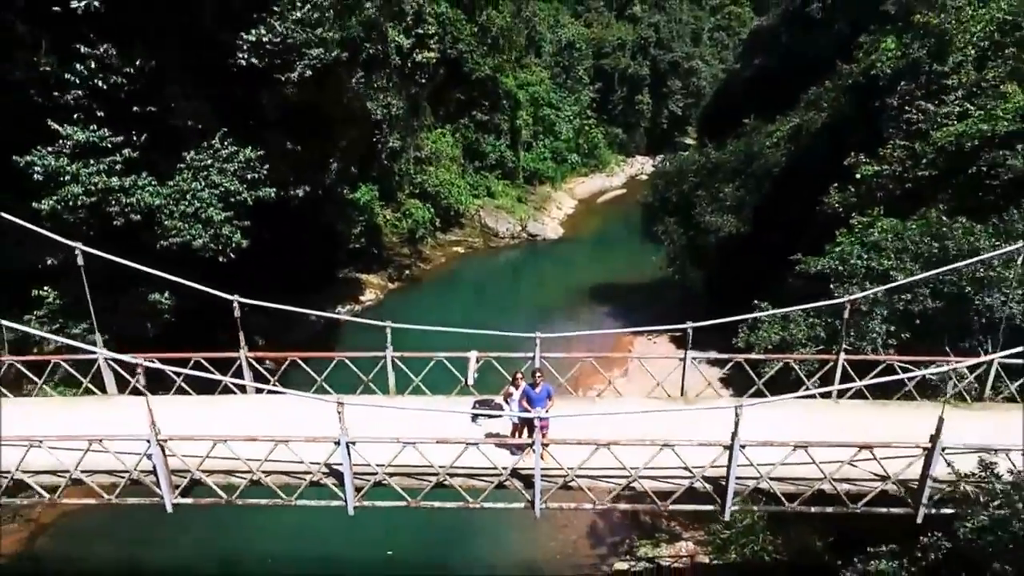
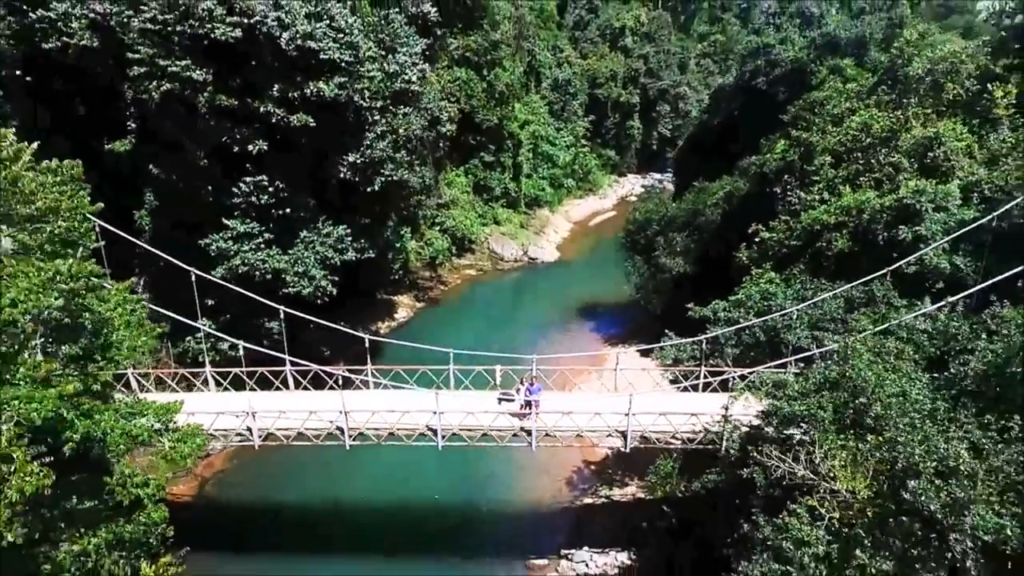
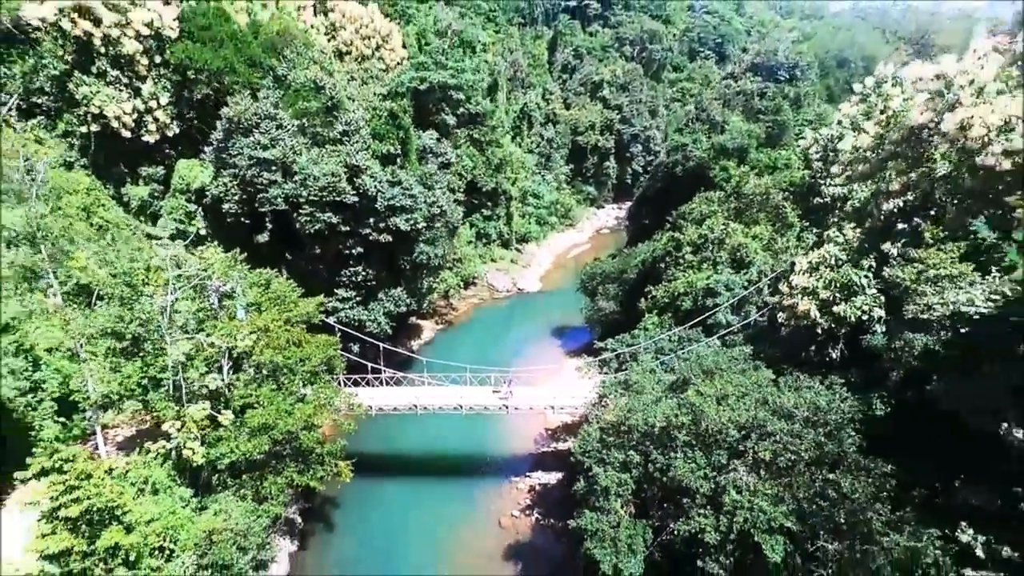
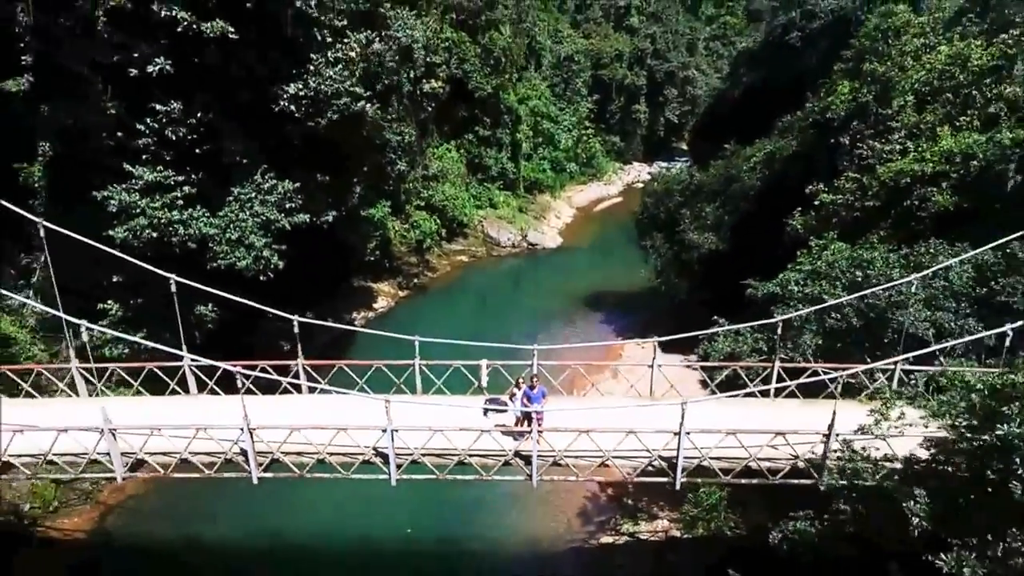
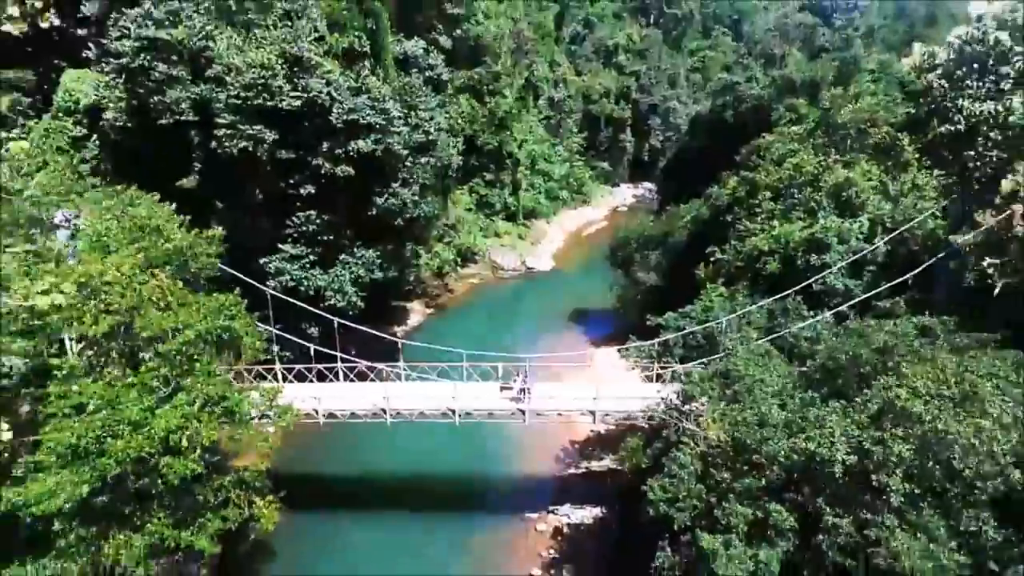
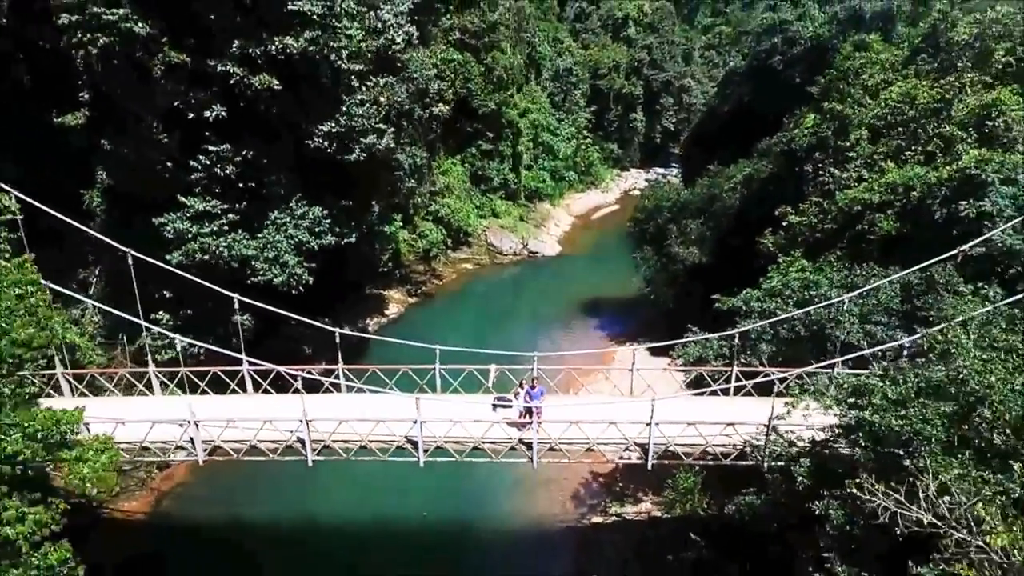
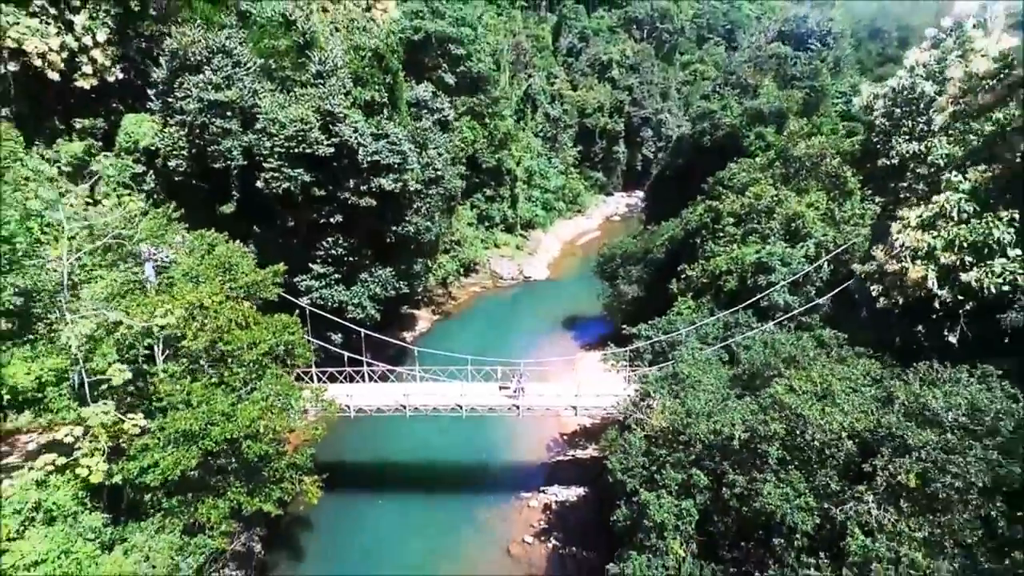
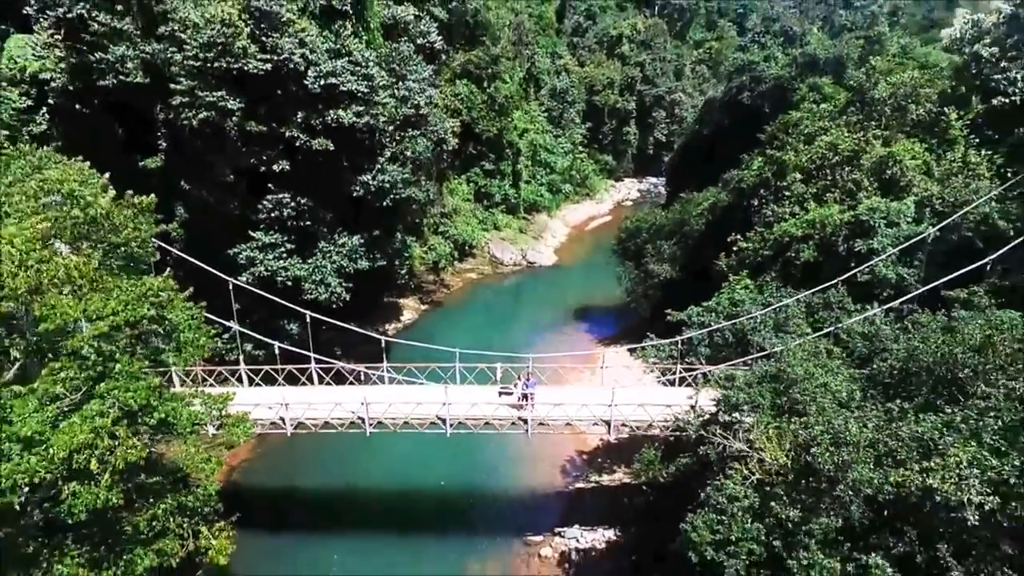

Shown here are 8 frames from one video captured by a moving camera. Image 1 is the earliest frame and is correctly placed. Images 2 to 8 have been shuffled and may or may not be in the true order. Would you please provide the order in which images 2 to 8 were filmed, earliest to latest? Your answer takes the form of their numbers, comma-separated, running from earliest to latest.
4, 6, 2, 8, 5, 7, 3
